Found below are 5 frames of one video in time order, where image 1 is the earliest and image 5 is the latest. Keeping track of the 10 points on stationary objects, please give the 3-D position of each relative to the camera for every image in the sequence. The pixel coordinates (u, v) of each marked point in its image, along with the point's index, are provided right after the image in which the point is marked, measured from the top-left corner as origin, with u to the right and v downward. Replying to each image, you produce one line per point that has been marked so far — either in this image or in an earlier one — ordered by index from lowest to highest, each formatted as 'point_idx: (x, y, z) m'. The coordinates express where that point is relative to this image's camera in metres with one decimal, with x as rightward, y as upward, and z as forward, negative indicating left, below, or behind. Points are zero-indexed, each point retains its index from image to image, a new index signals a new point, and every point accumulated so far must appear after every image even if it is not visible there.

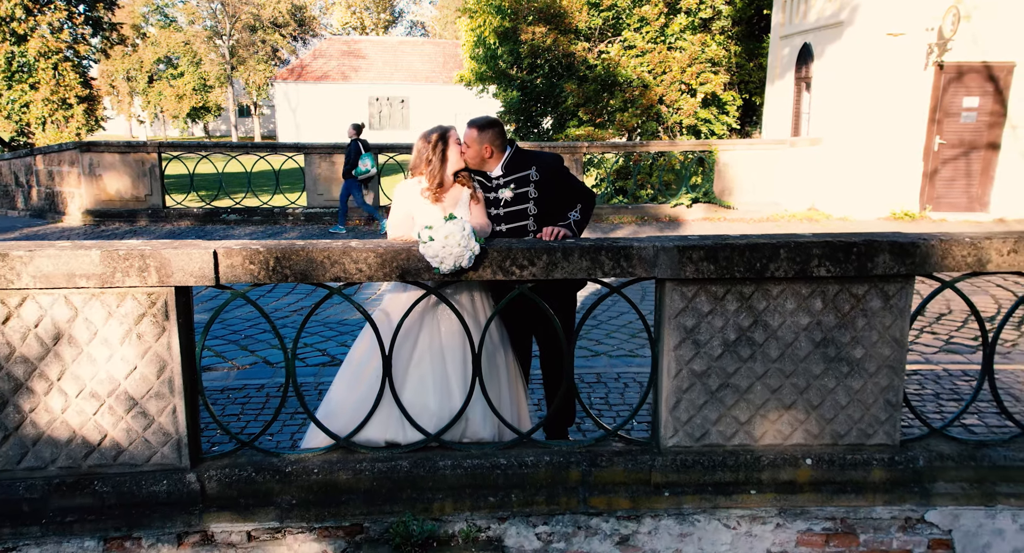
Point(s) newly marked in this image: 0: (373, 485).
0: (-0.5, -0.7, +2.4) m
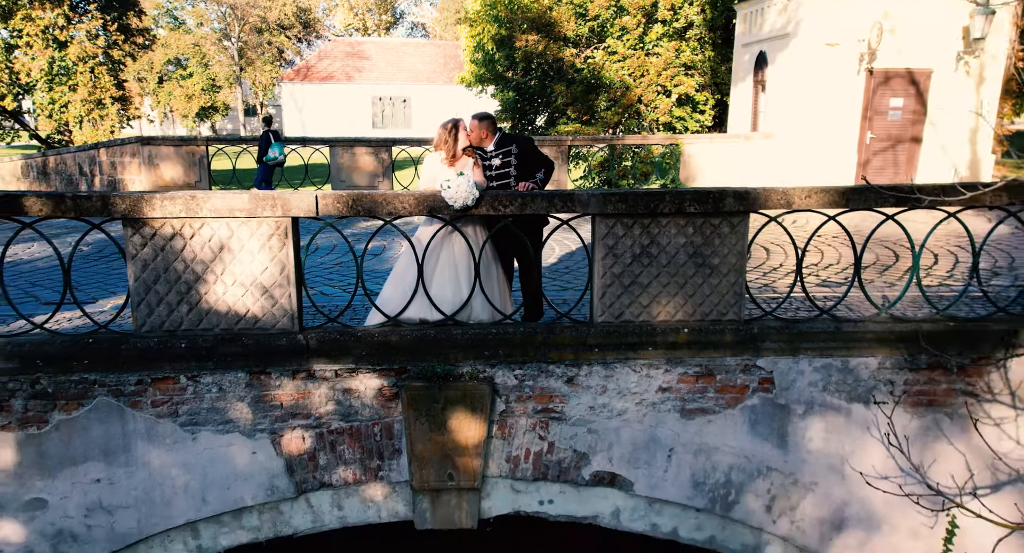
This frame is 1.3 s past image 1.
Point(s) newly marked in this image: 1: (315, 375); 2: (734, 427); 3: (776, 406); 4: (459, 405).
0: (-0.5, -0.4, +4.0) m
1: (-1.1, -0.5, +4.0) m
2: (+1.3, -0.8, +4.2) m
3: (+1.5, -0.7, +4.1) m
4: (-0.3, -0.7, +4.0) m
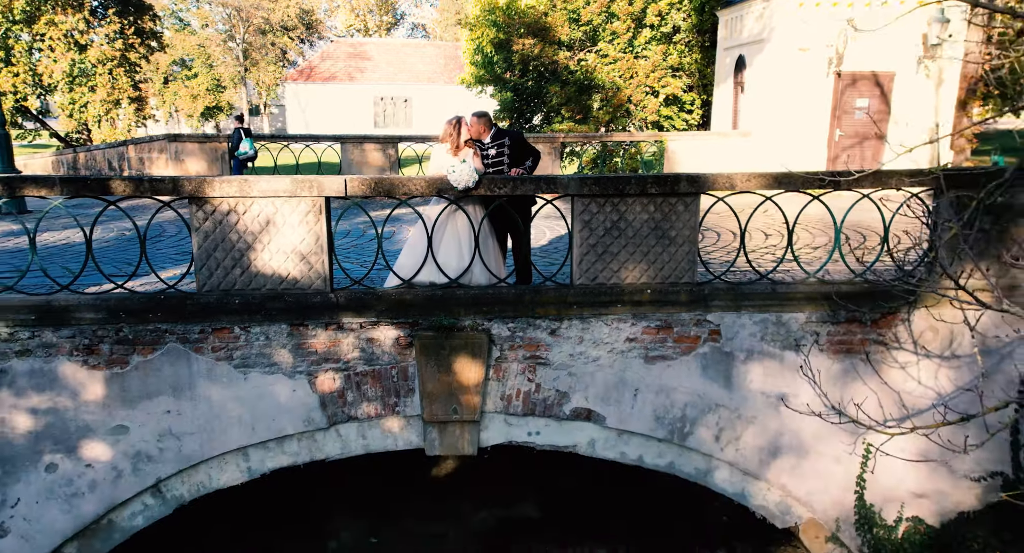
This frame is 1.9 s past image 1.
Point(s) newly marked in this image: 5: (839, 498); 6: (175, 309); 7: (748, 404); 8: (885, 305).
0: (-0.6, -0.2, +4.9) m
1: (-1.1, -0.3, +4.9) m
2: (+1.2, -0.6, +5.1) m
3: (+1.4, -0.5, +5.0) m
4: (-0.3, -0.5, +4.9) m
5: (+2.3, -1.5, +5.2) m
6: (-2.1, -0.2, +4.7) m
7: (+1.6, -0.9, +5.1) m
8: (+2.5, -0.2, +4.9) m
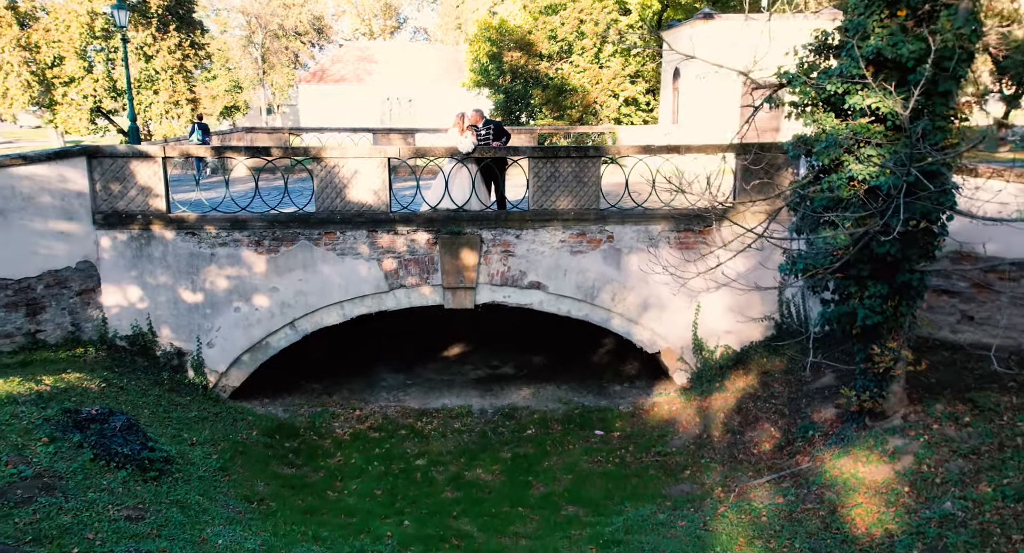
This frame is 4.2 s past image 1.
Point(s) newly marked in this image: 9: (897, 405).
0: (-0.8, +0.7, +8.7) m
1: (-1.3, +0.5, +8.7) m
2: (+1.0, +0.2, +8.9) m
3: (+1.2, +0.3, +8.8) m
4: (-0.5, +0.3, +8.7) m
5: (+2.1, -0.7, +9.0) m
6: (-2.3, +0.6, +8.5) m
7: (+1.4, 0.0, +8.9) m
8: (+2.3, +0.6, +8.7) m
9: (+3.4, -1.1, +6.5) m
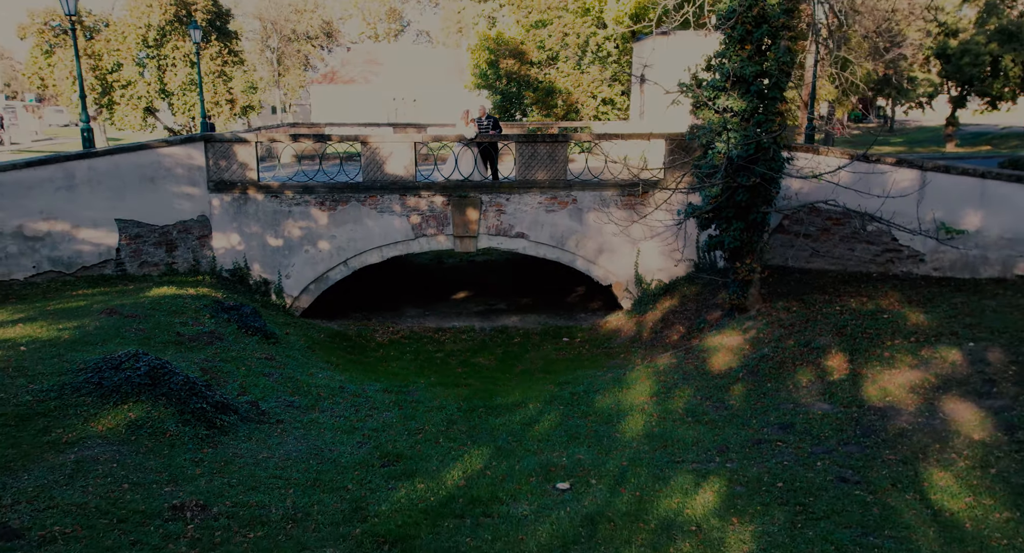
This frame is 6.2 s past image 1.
0: (-0.9, +1.5, +12.1) m
1: (-1.5, +1.3, +12.1) m
2: (+0.9, +1.0, +12.2) m
3: (+1.1, +1.1, +12.2) m
4: (-0.7, +1.1, +12.1) m
5: (+1.9, +0.1, +12.4) m
6: (-2.5, +1.4, +11.9) m
7: (+1.3, +0.8, +12.3) m
8: (+2.1, +1.4, +12.1) m
9: (+3.2, -0.3, +9.9) m
